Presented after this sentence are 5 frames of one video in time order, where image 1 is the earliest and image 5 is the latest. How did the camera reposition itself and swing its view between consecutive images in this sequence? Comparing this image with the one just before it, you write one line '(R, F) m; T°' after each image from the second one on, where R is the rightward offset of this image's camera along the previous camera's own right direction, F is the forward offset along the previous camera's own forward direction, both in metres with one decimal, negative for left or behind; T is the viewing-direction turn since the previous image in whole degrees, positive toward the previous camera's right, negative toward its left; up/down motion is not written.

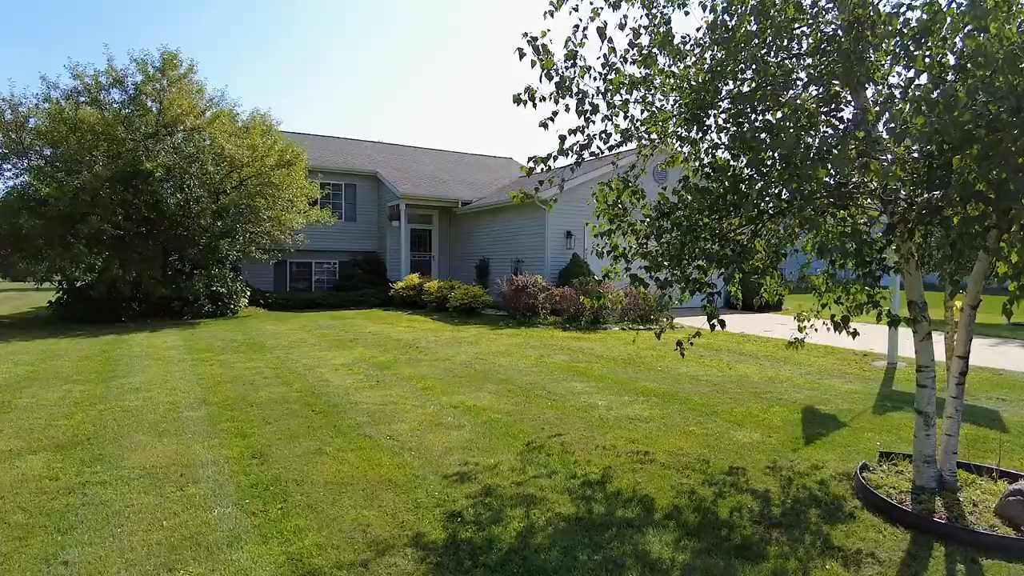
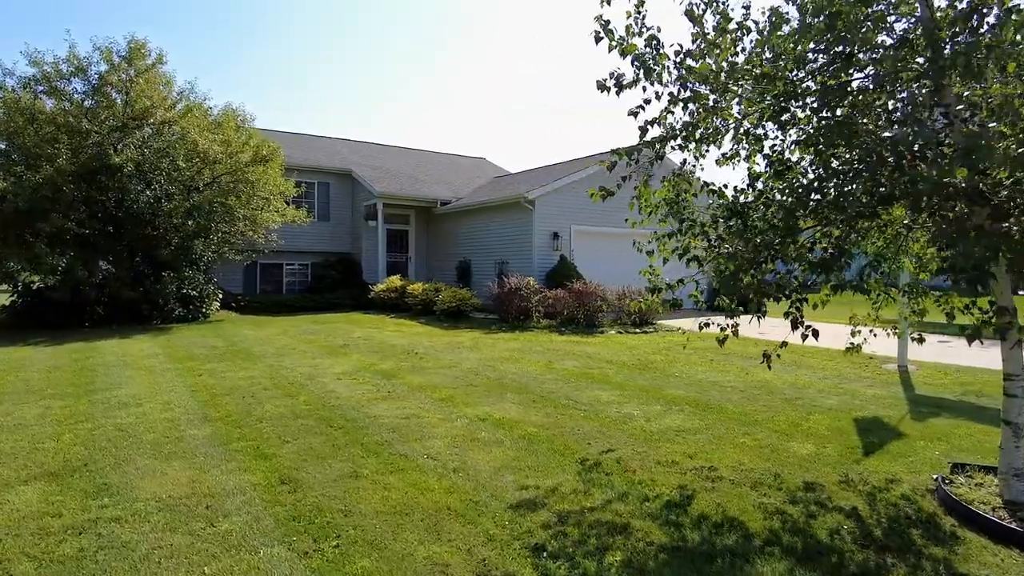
(-0.6, +0.5) m; +4°
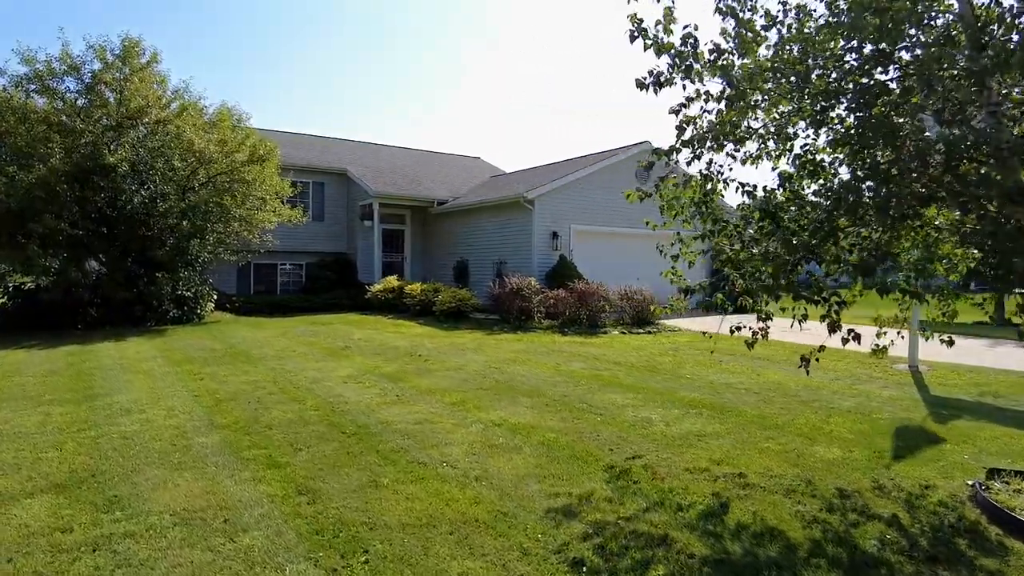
(-0.2, +0.2) m; +1°
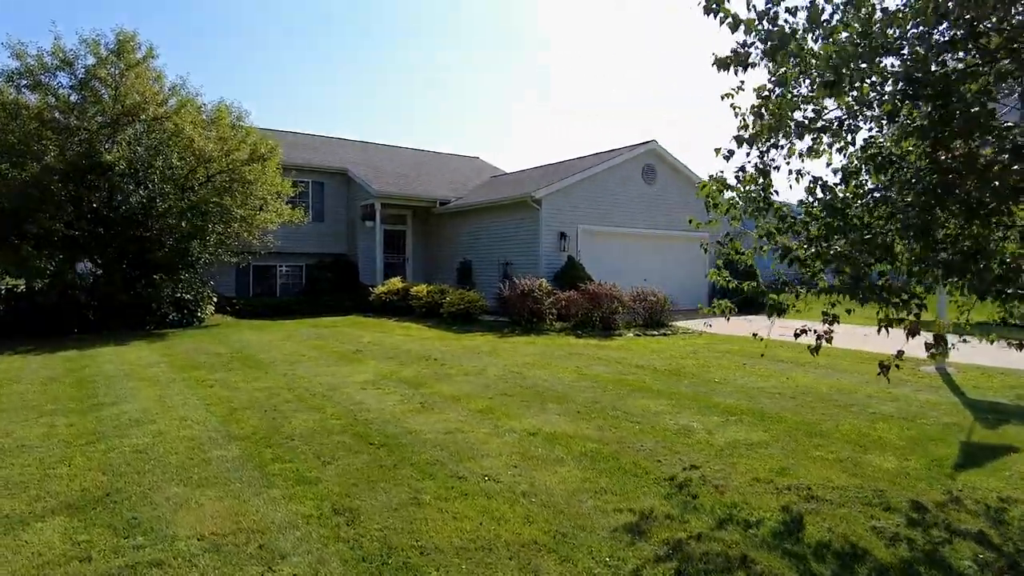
(-0.3, +0.3) m; +1°
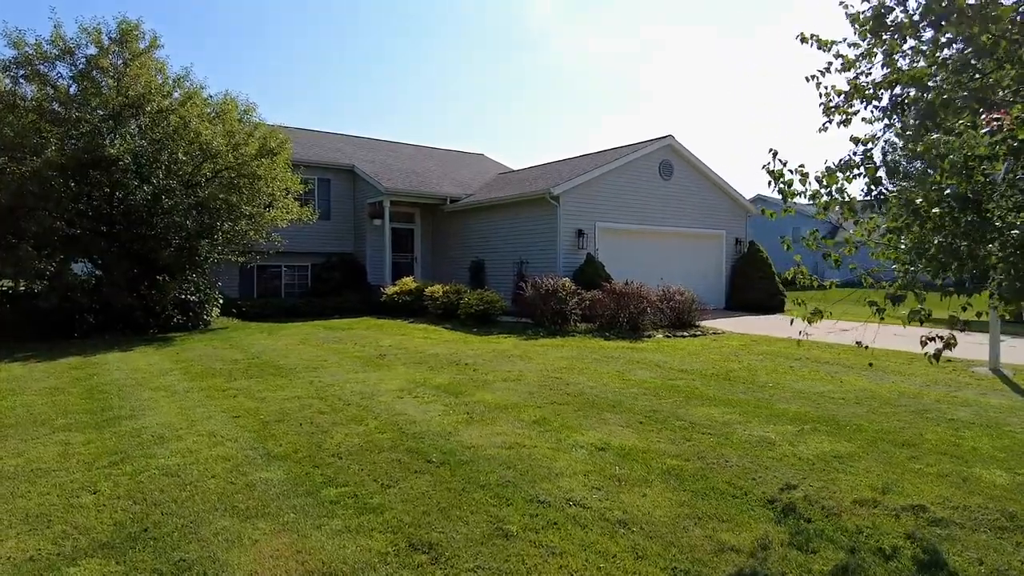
(-0.5, +0.5) m; +1°
